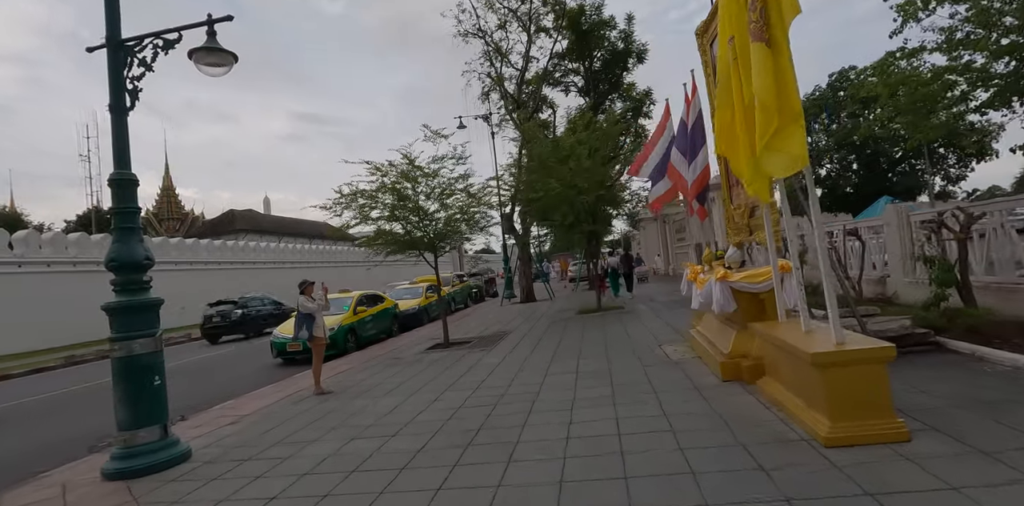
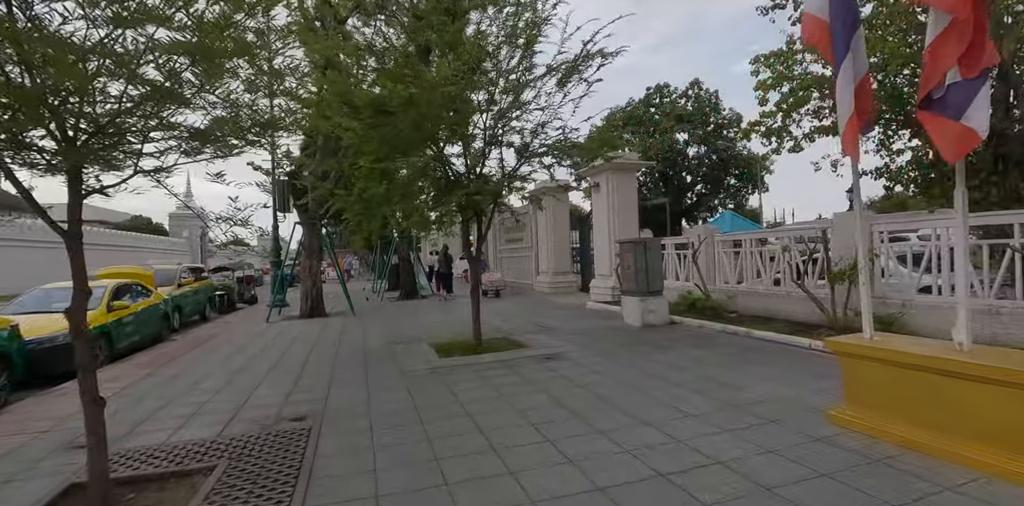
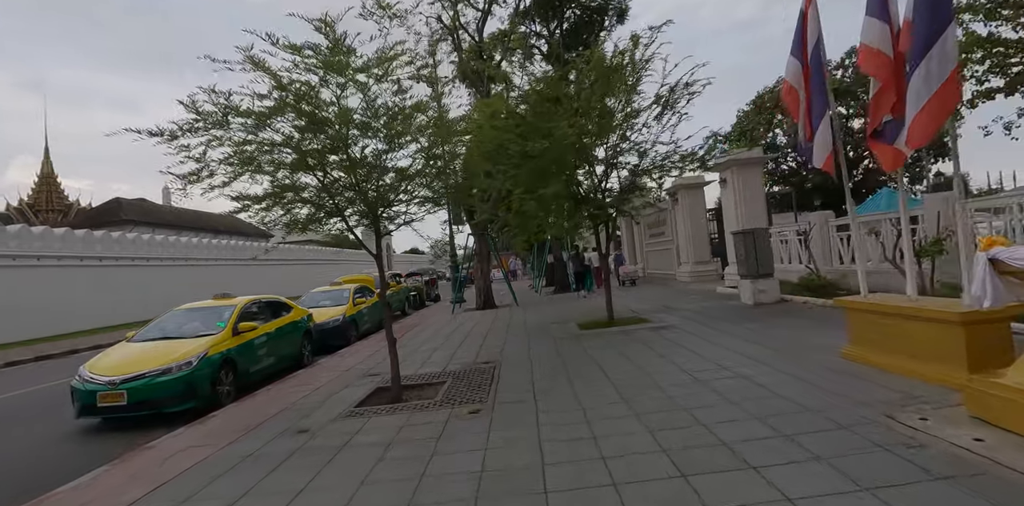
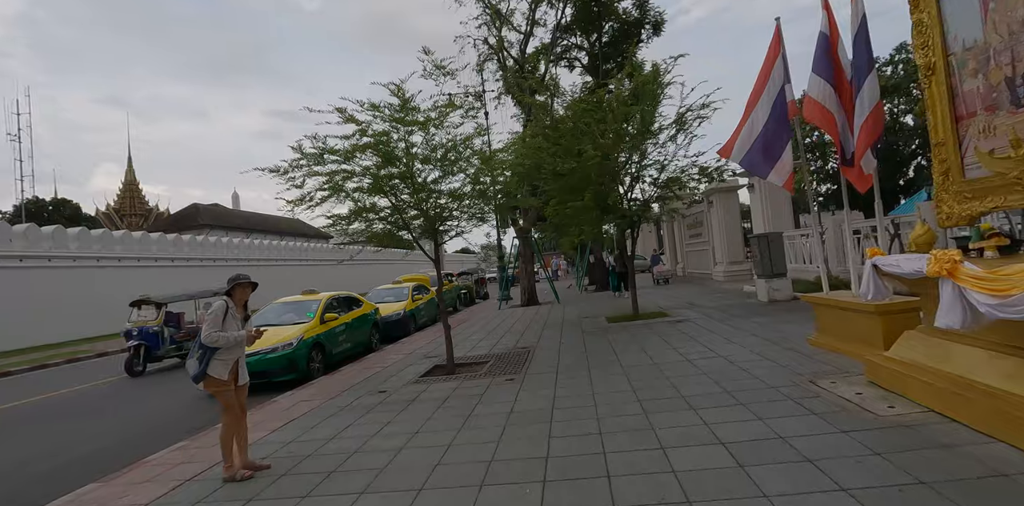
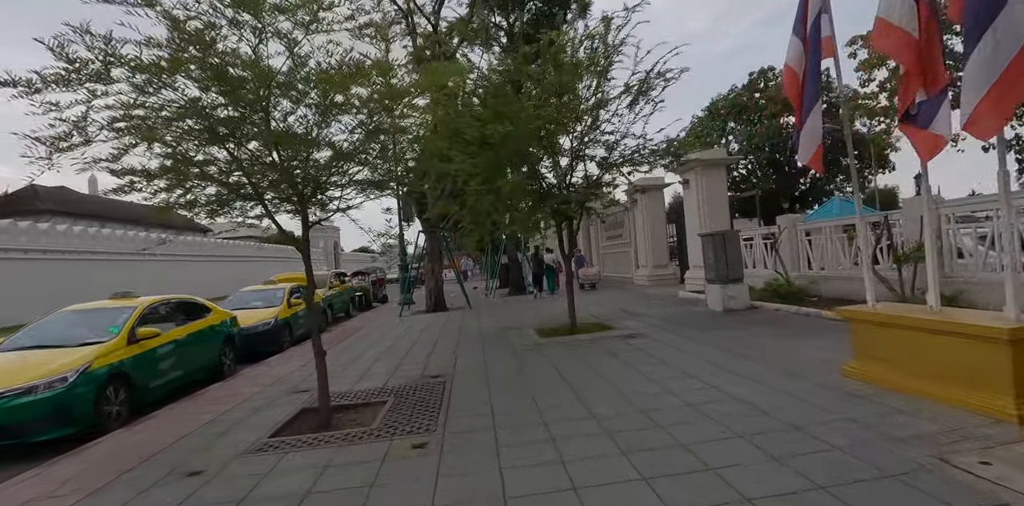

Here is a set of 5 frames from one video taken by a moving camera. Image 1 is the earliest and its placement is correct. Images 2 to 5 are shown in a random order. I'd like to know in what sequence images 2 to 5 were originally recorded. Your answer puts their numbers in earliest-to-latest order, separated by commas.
4, 3, 5, 2
